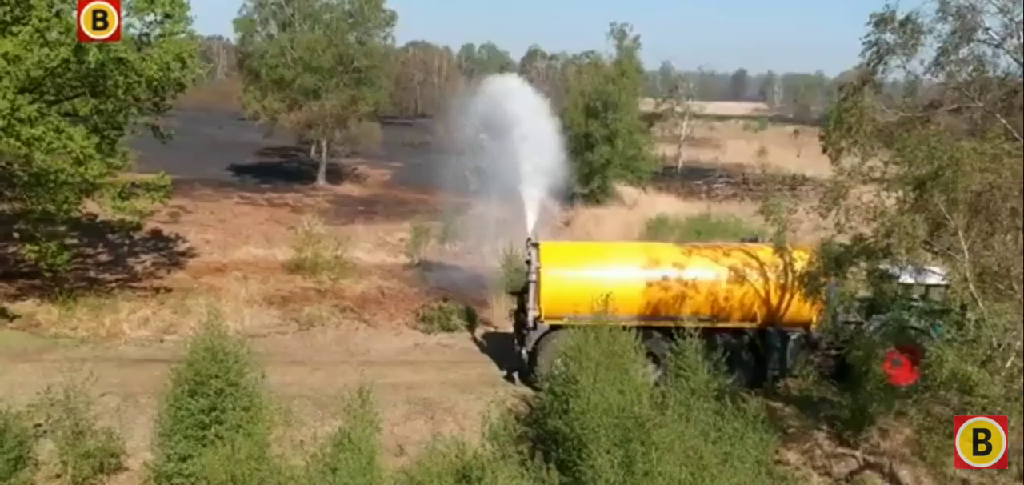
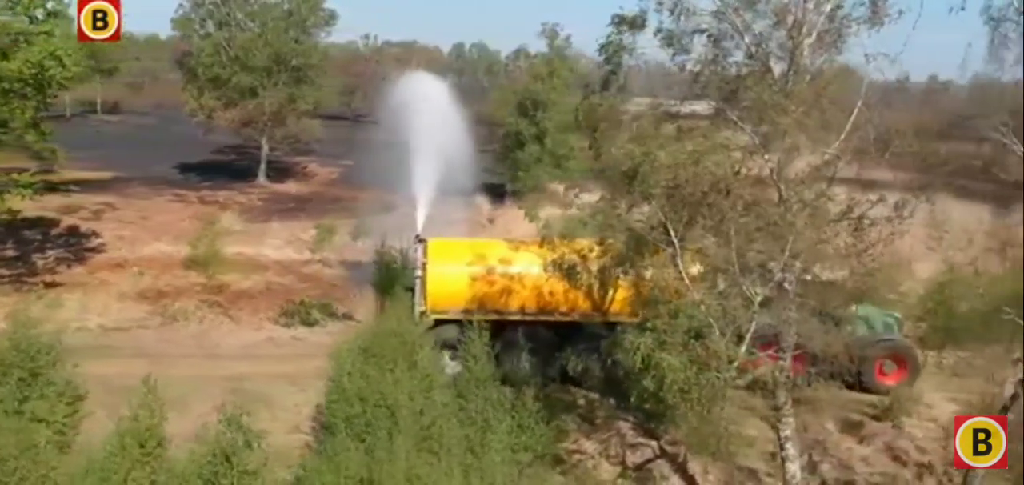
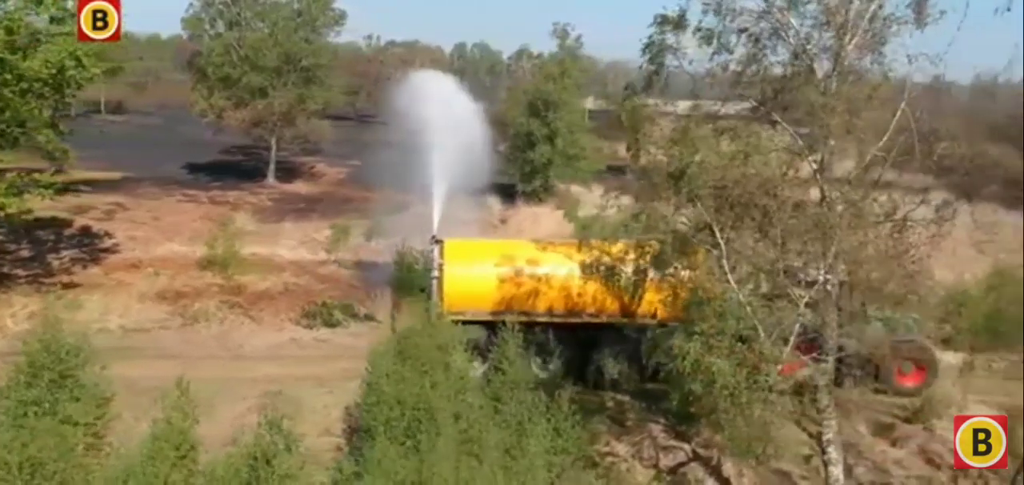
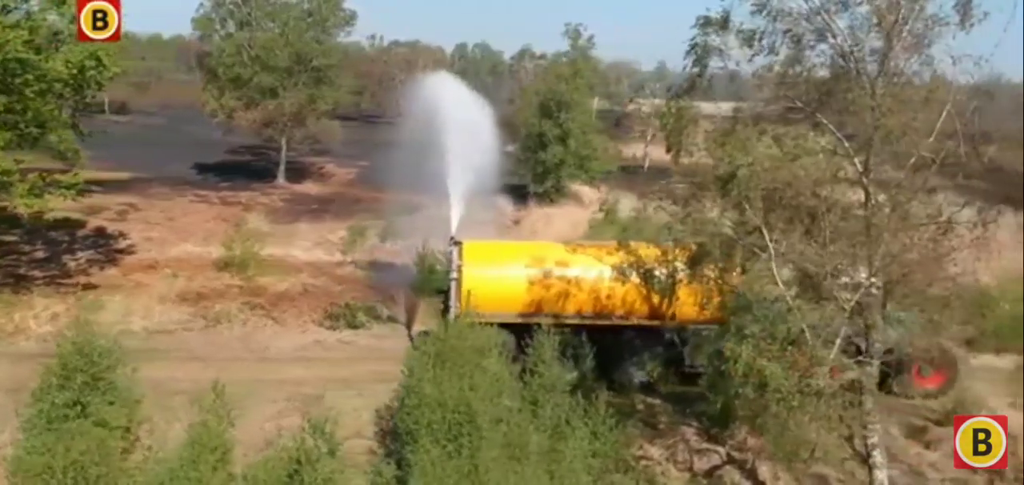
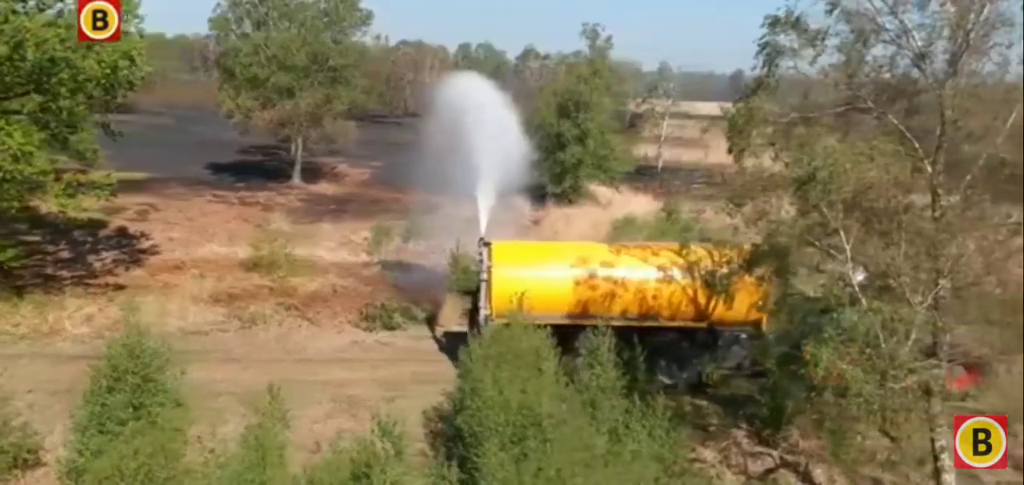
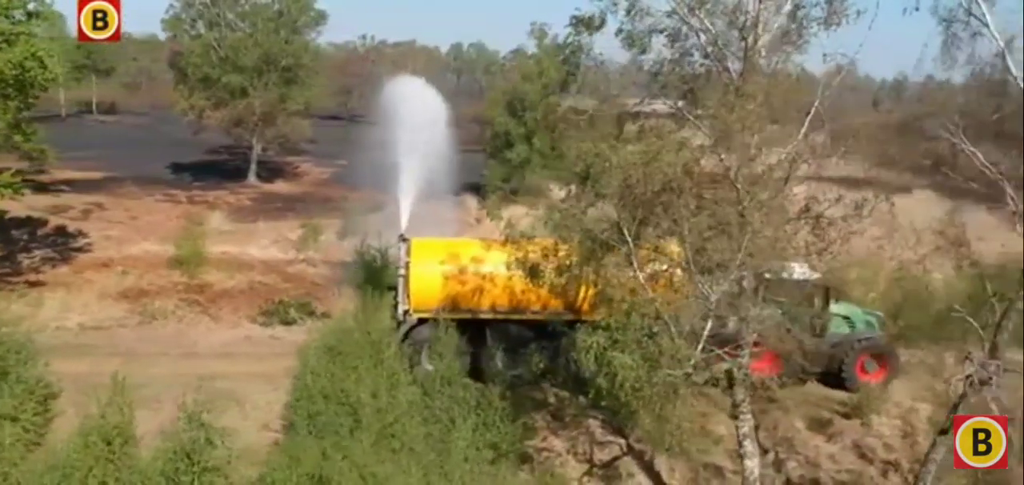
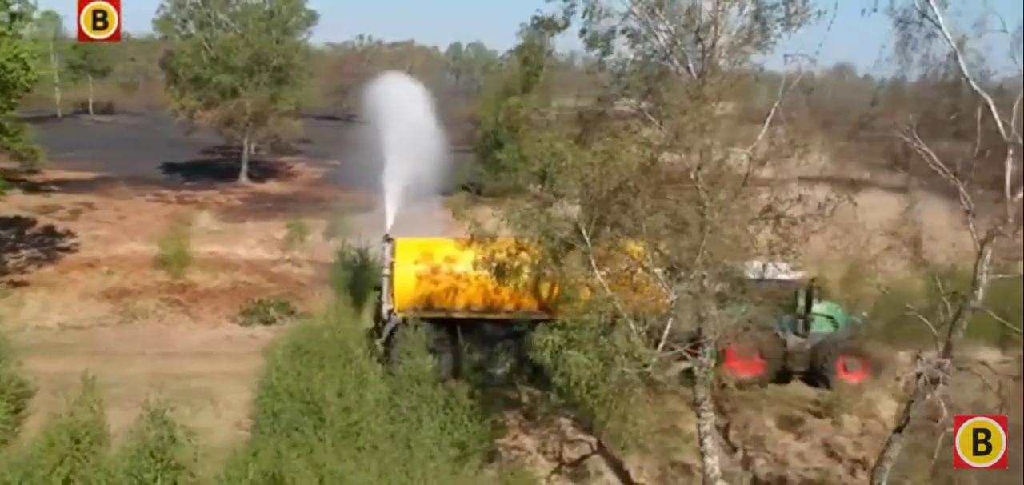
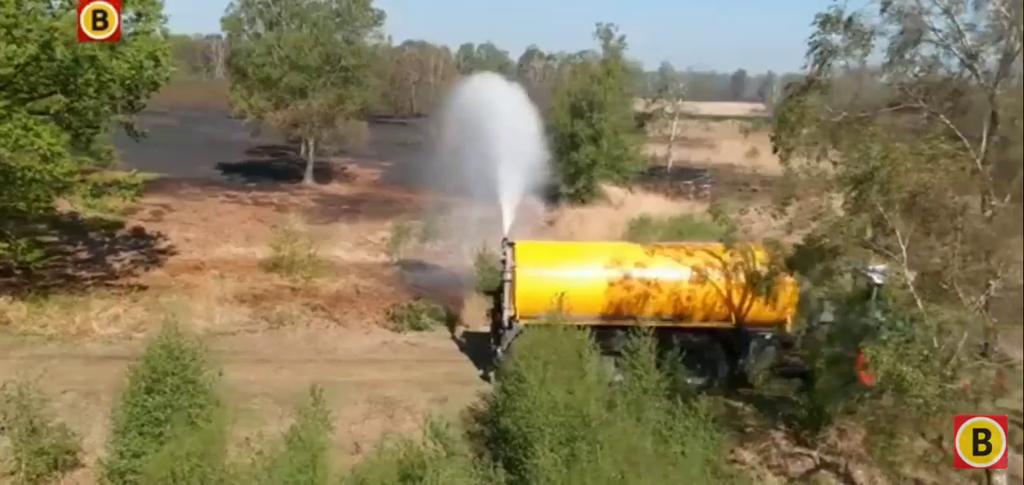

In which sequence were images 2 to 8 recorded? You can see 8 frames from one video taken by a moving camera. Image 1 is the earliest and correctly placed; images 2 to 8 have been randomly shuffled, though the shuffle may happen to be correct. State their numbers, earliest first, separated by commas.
8, 5, 4, 3, 2, 6, 7
